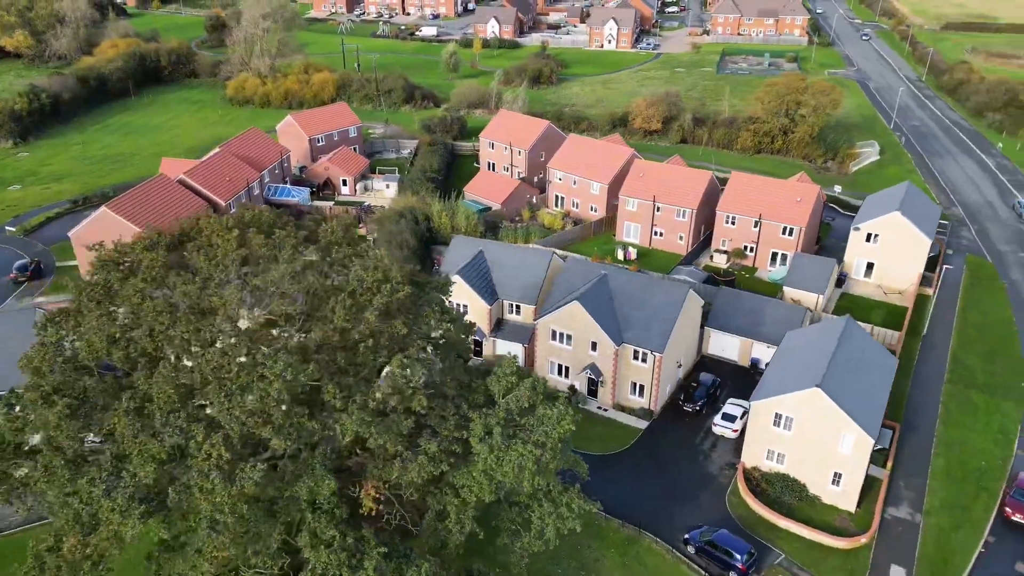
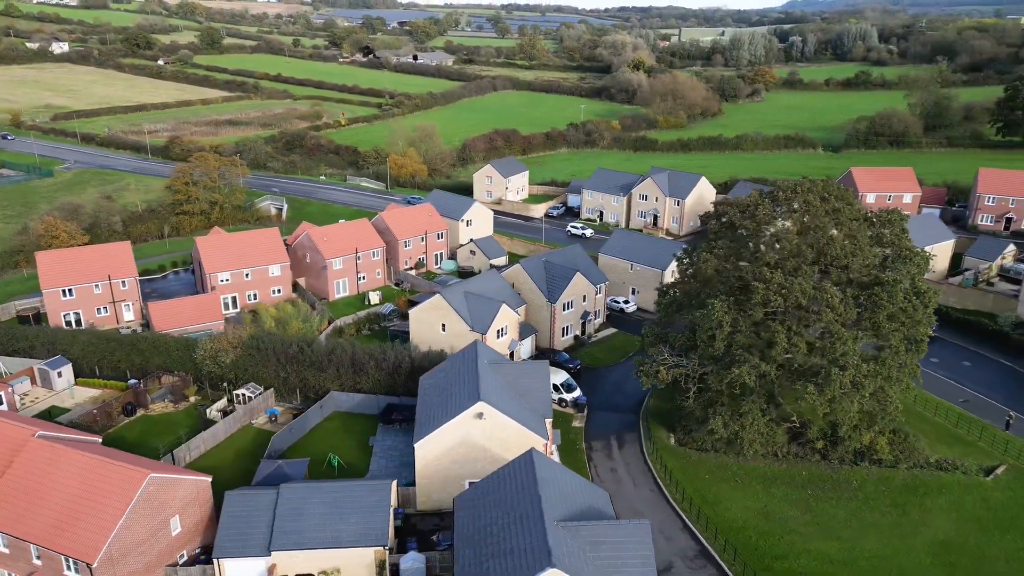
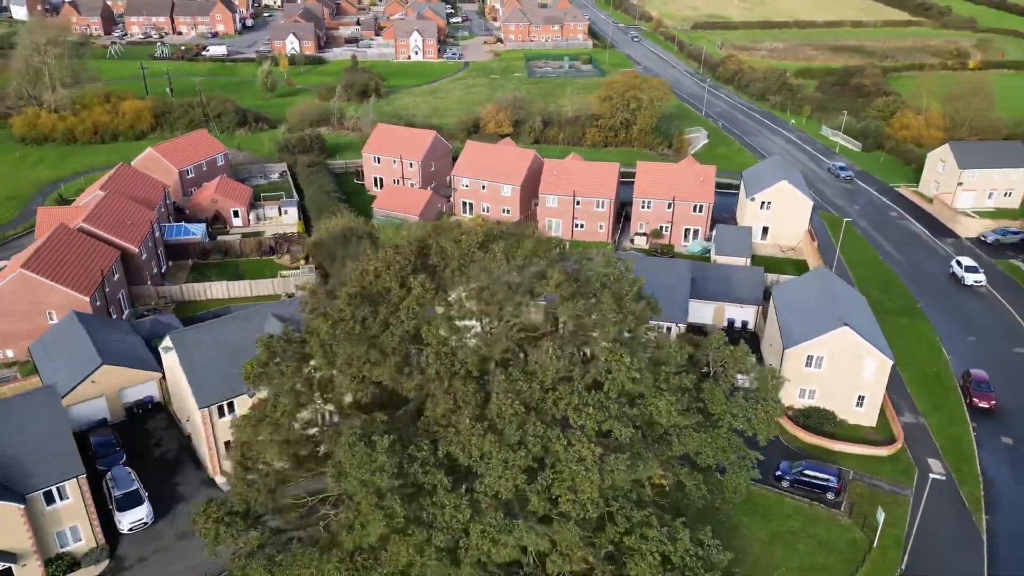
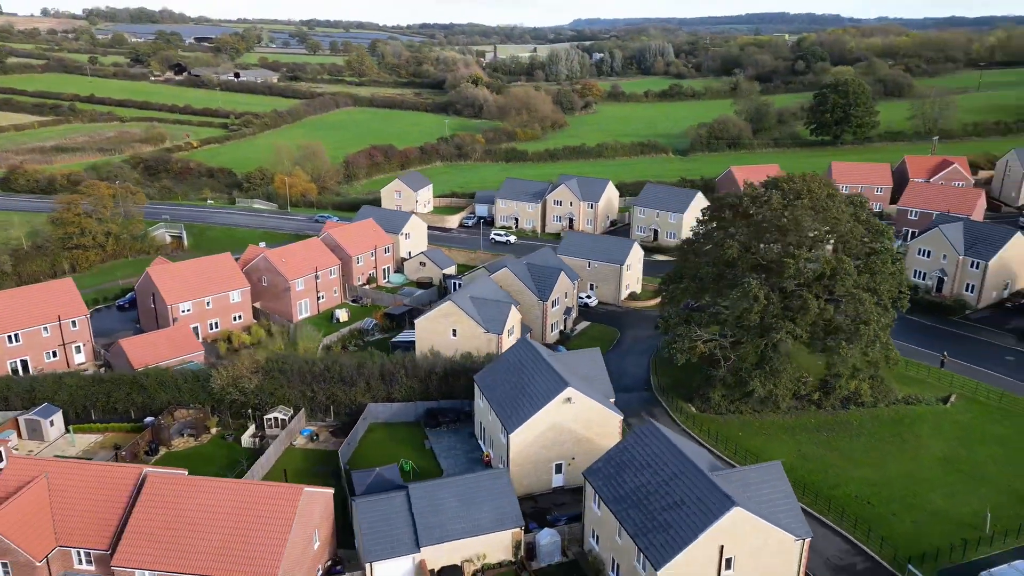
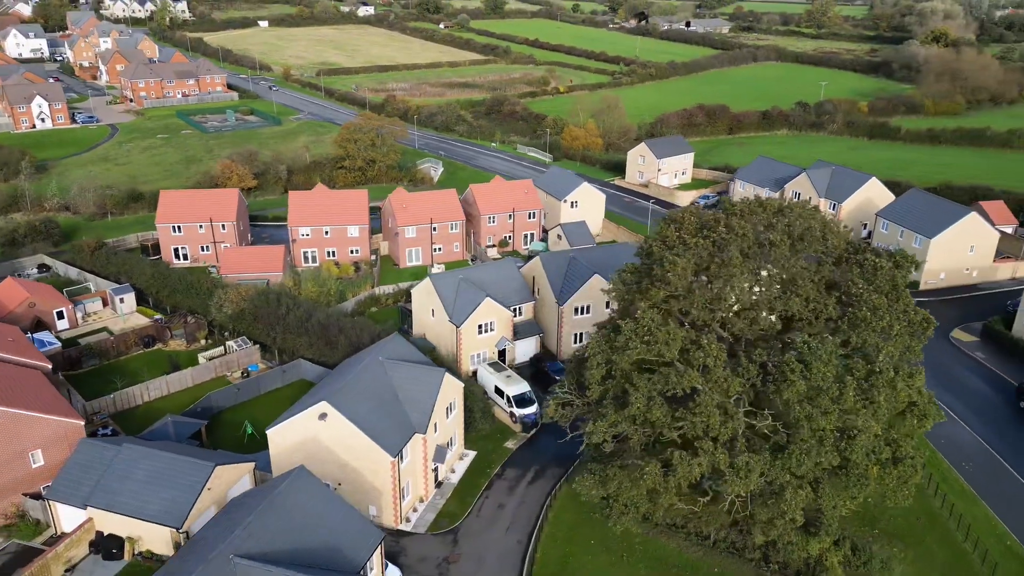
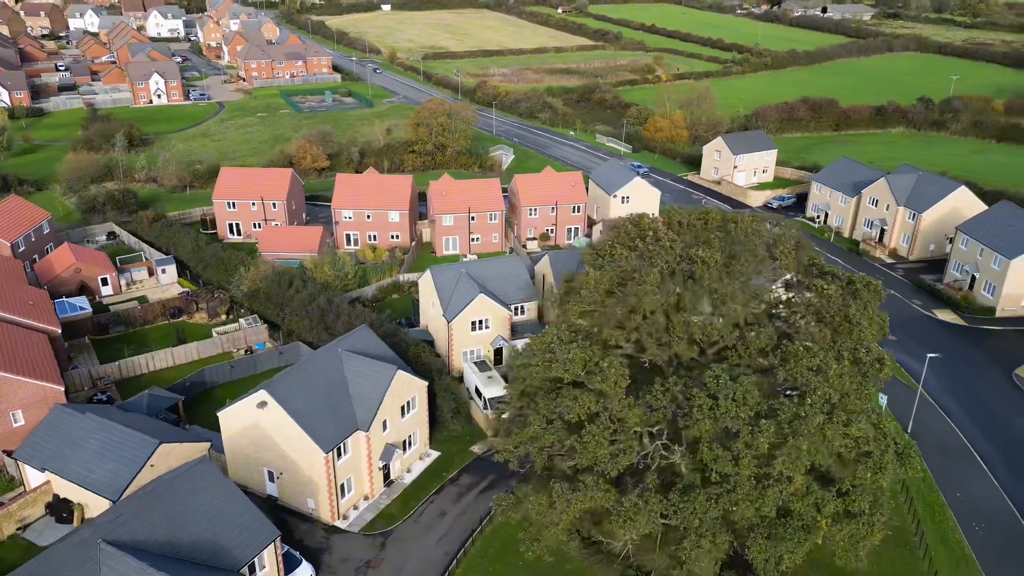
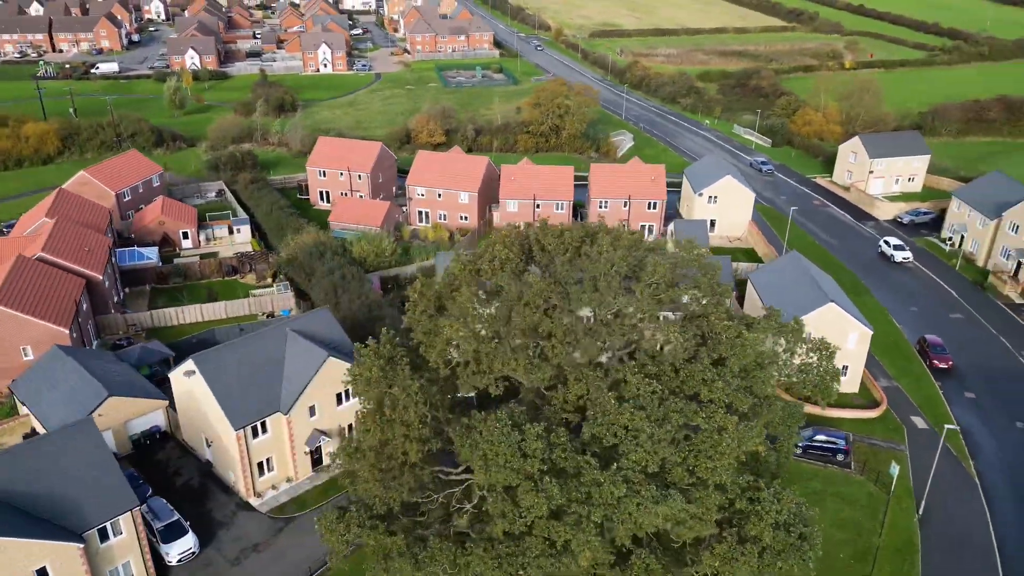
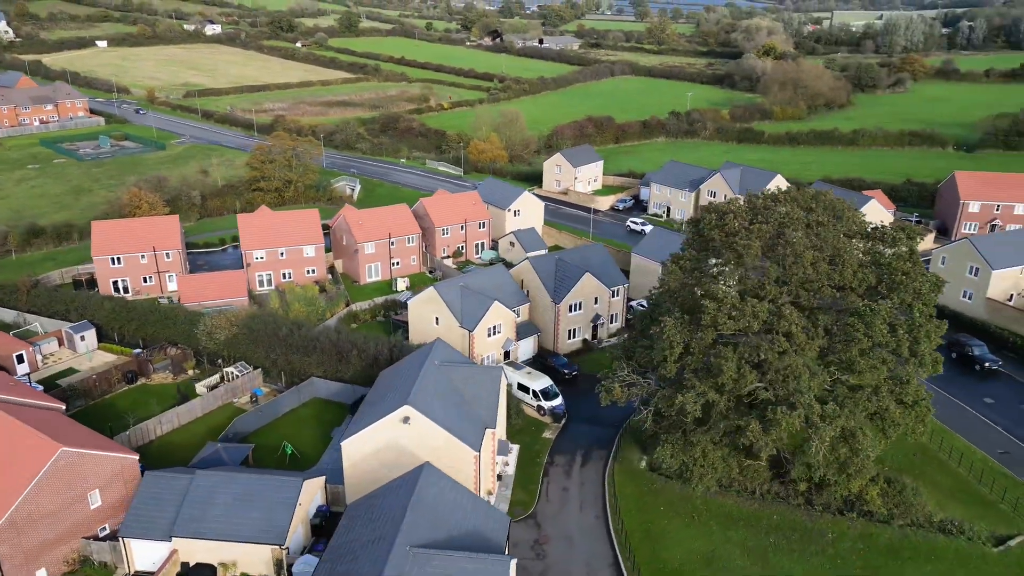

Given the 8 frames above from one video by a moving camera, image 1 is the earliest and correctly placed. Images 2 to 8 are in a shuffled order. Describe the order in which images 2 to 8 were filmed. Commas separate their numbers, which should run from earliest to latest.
3, 7, 6, 5, 8, 2, 4
